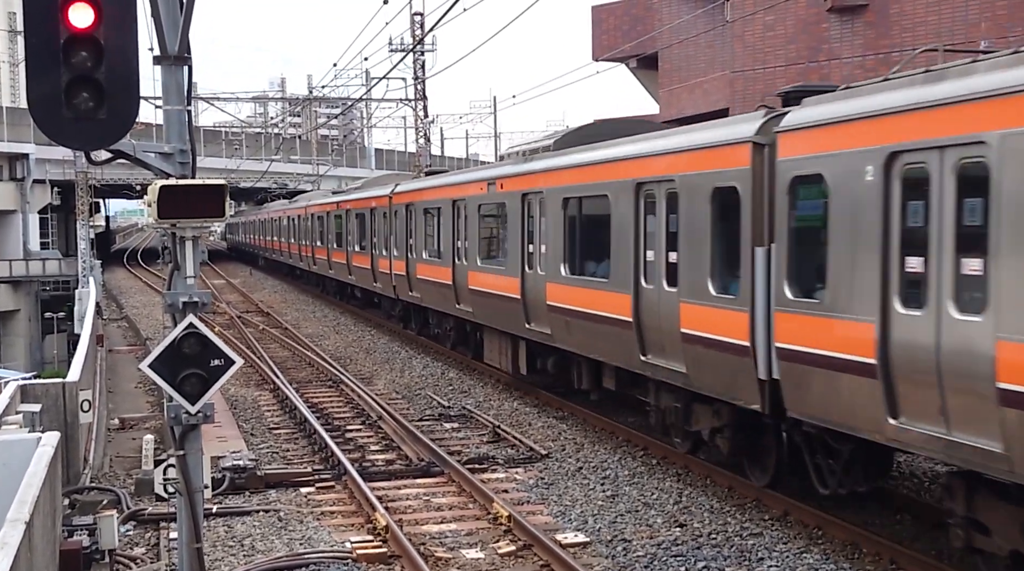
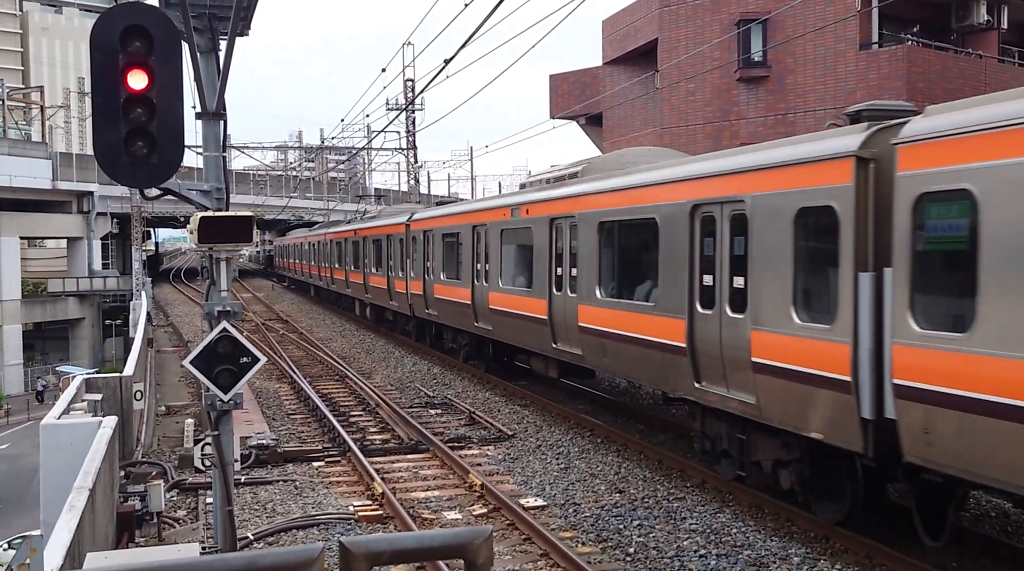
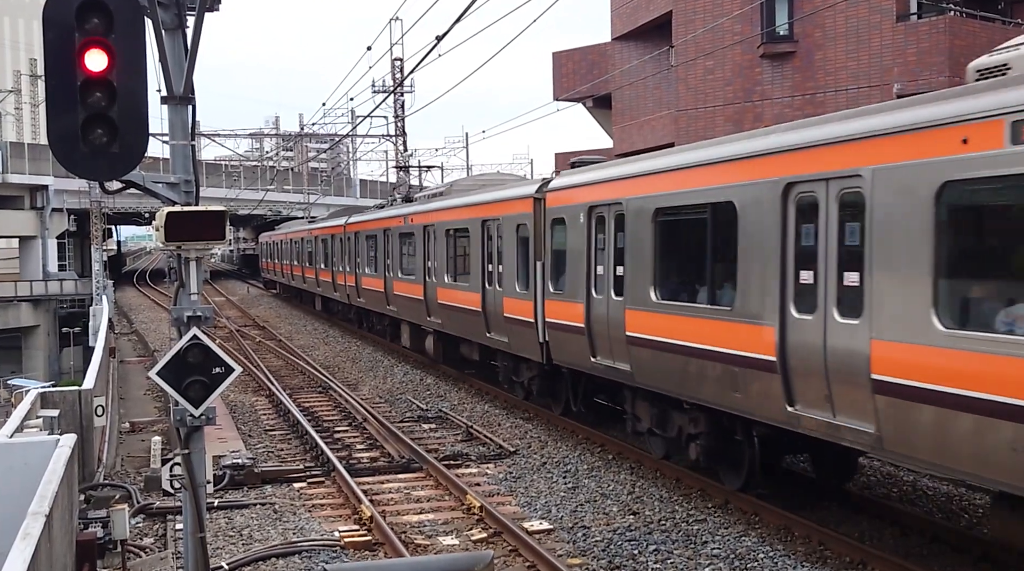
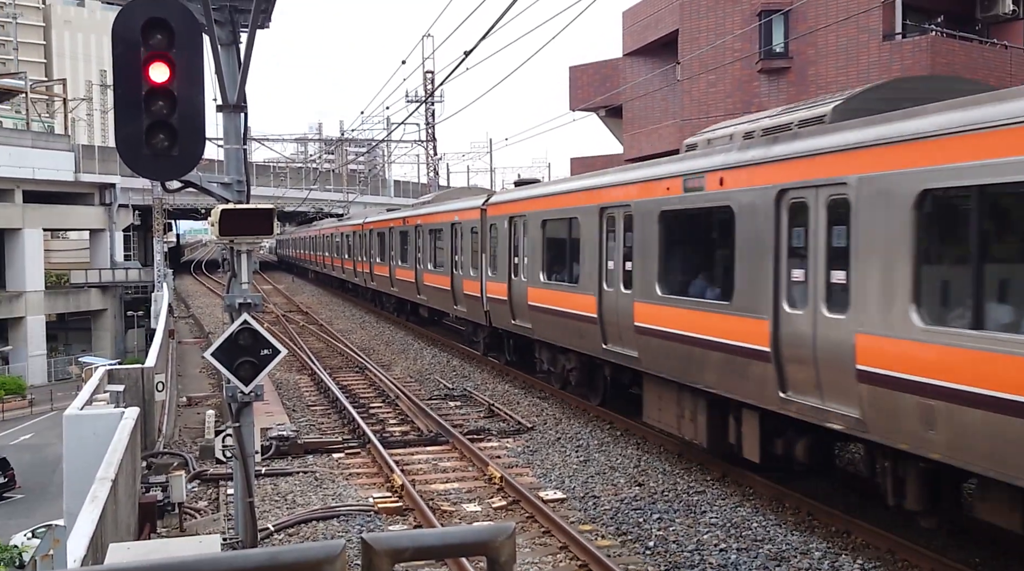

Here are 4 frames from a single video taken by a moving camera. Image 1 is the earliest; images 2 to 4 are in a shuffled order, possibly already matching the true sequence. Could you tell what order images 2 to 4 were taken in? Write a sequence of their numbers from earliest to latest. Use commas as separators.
4, 2, 3
